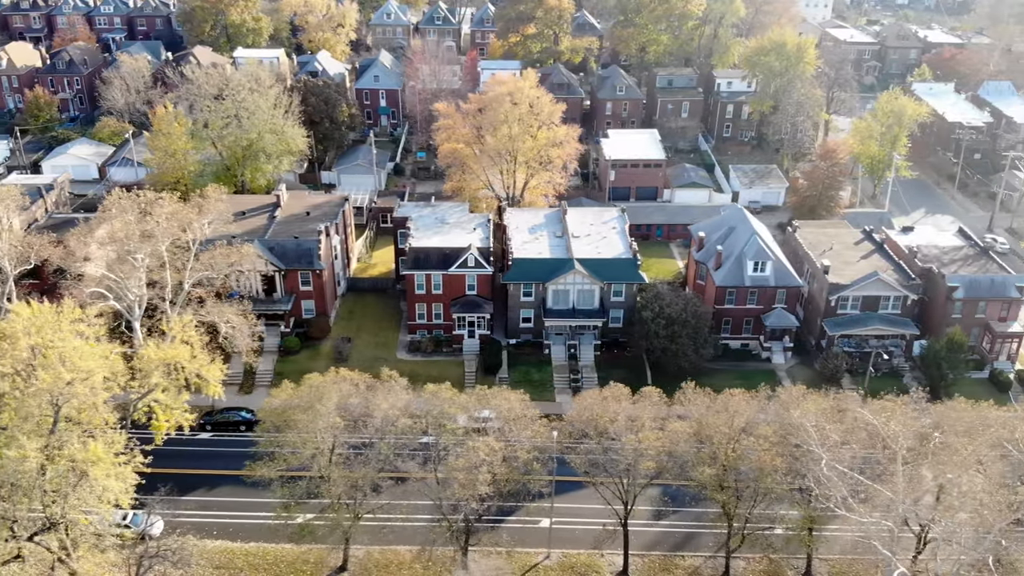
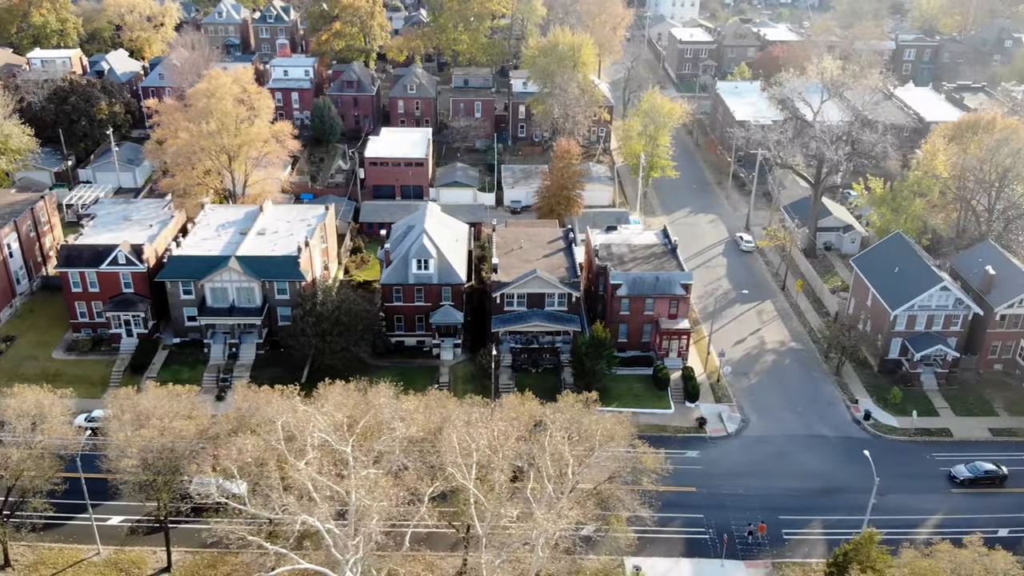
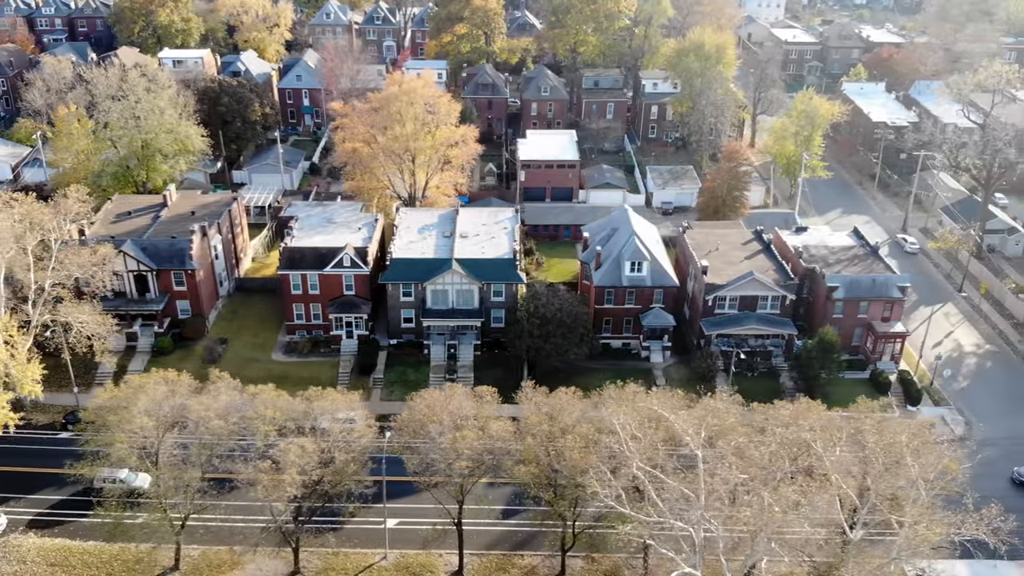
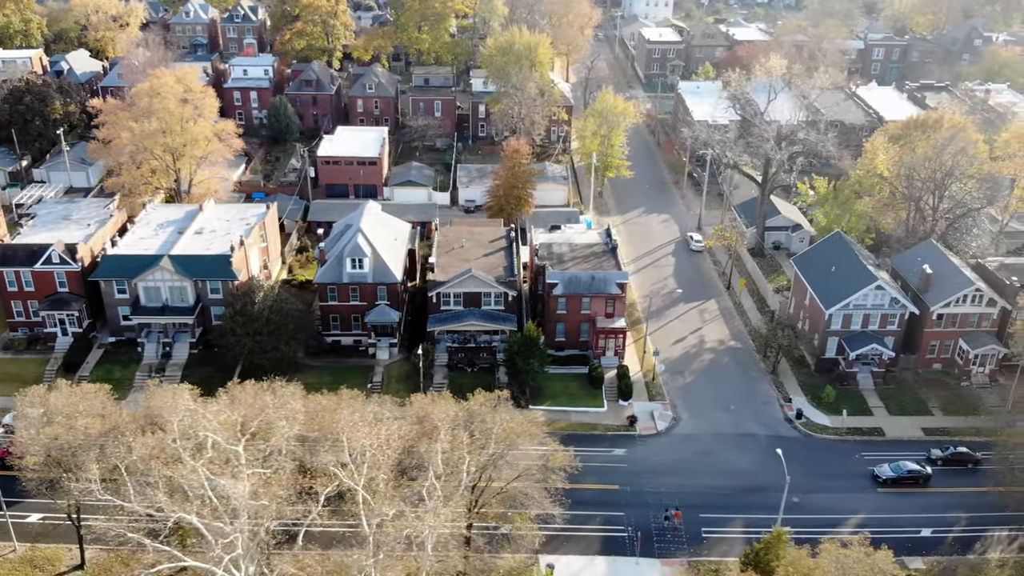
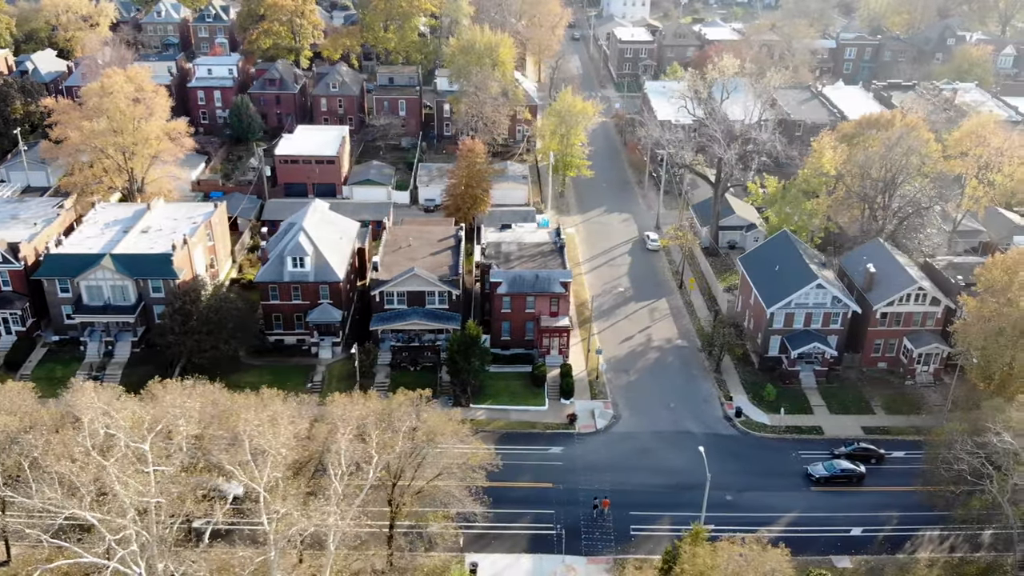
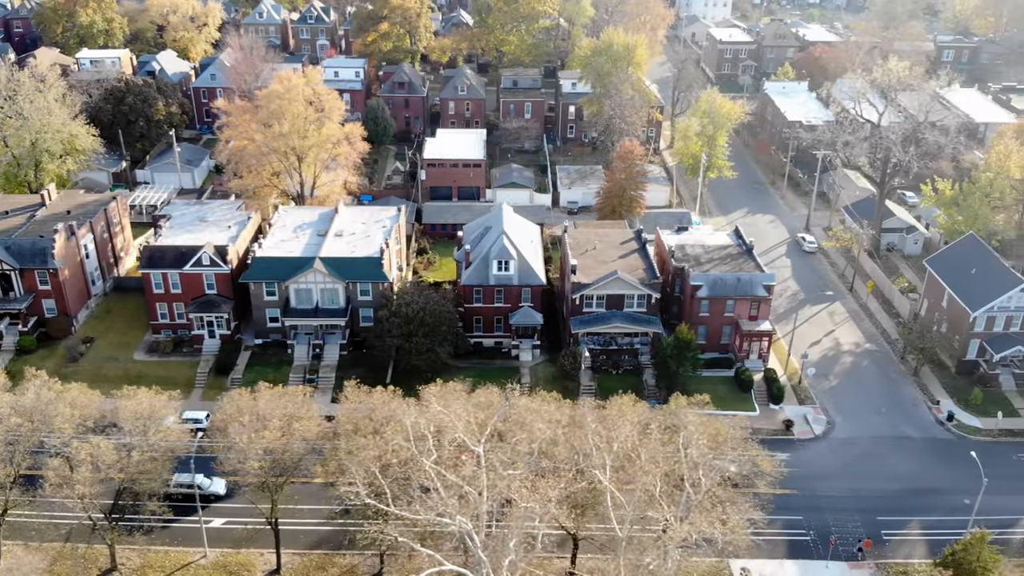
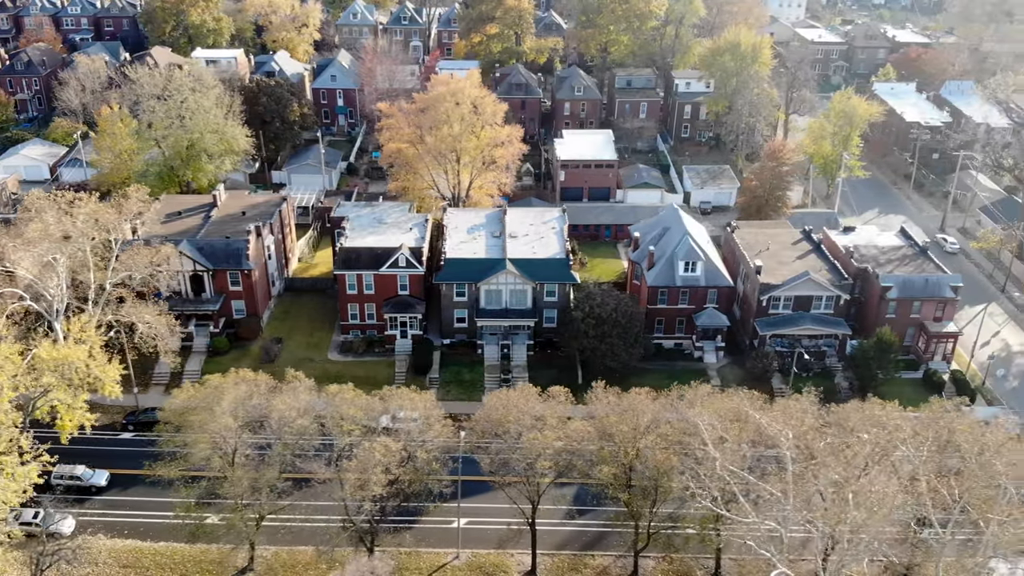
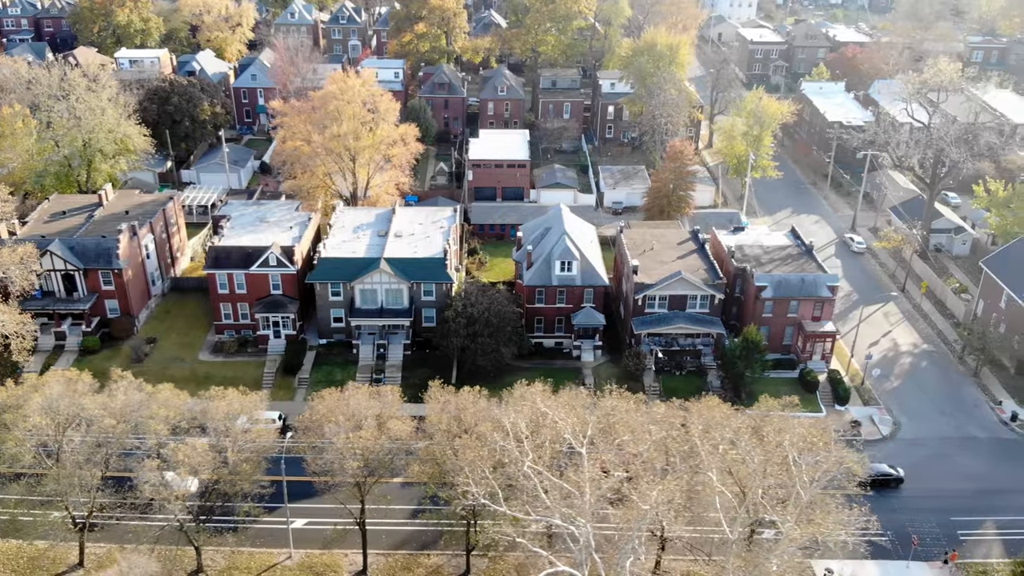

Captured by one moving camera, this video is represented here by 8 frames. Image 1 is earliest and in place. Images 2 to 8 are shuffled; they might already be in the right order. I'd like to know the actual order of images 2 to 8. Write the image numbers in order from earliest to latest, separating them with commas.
7, 3, 8, 6, 2, 4, 5
